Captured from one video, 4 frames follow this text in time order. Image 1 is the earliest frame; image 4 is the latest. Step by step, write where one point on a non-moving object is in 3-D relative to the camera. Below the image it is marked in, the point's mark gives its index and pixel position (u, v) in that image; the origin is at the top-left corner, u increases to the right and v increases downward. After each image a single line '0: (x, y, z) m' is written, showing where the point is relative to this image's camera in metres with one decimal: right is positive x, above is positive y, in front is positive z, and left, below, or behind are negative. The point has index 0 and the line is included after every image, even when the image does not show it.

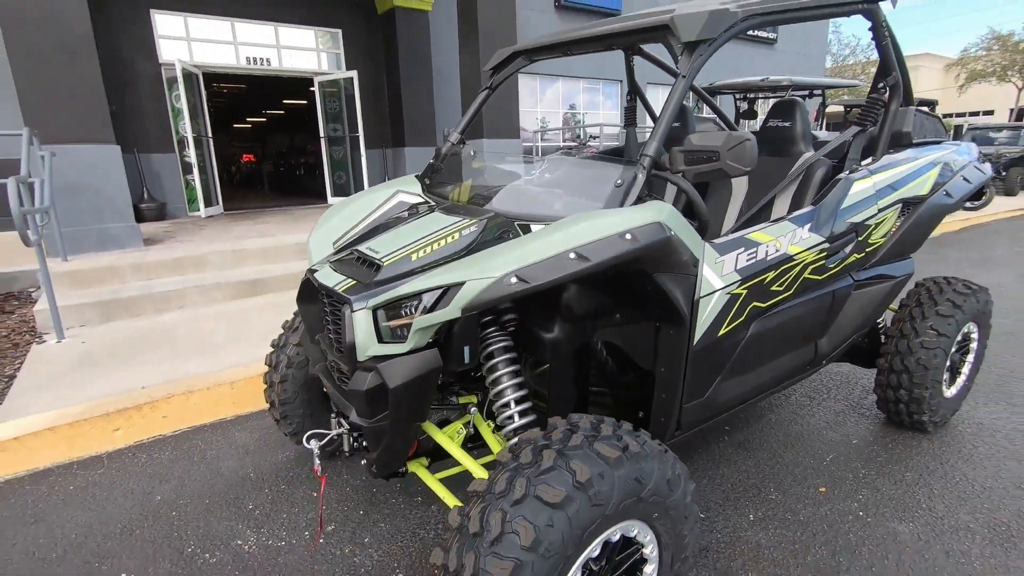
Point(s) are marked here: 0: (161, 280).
0: (-3.4, +0.1, +5.2) m
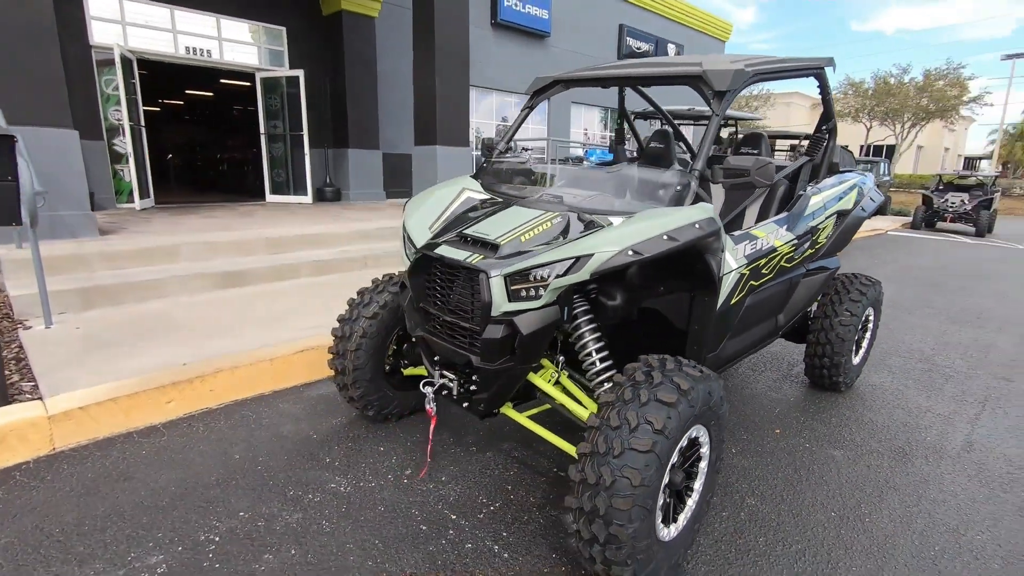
0: (-3.6, +0.2, +5.1) m
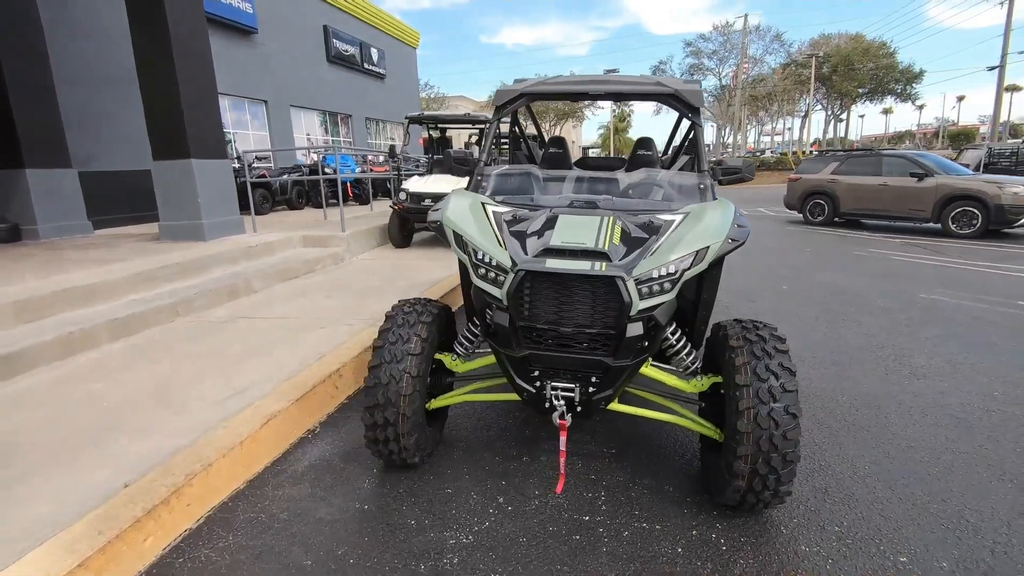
0: (-4.1, -0.6, +3.1) m
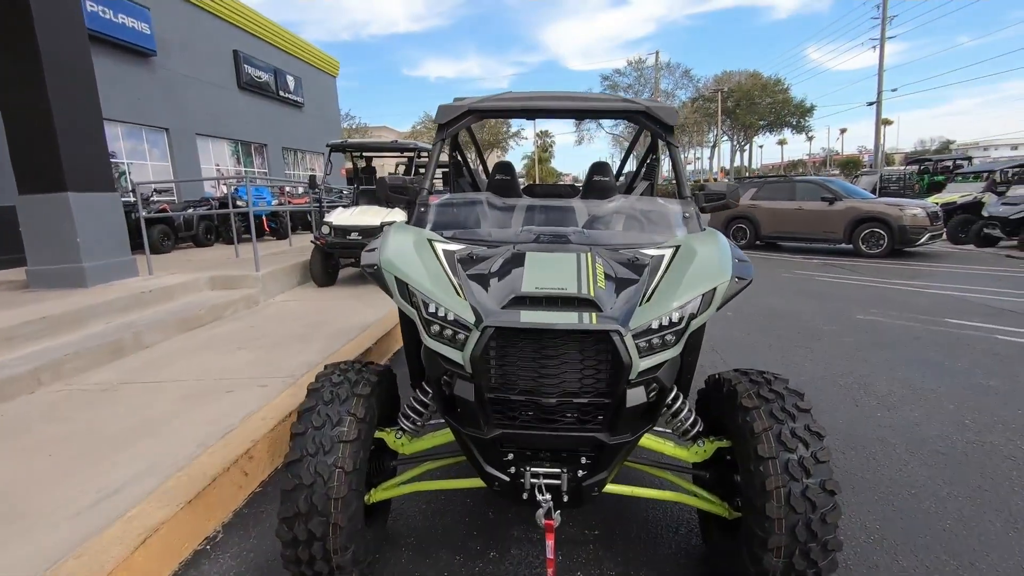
0: (-4.3, -1.0, +1.9) m
